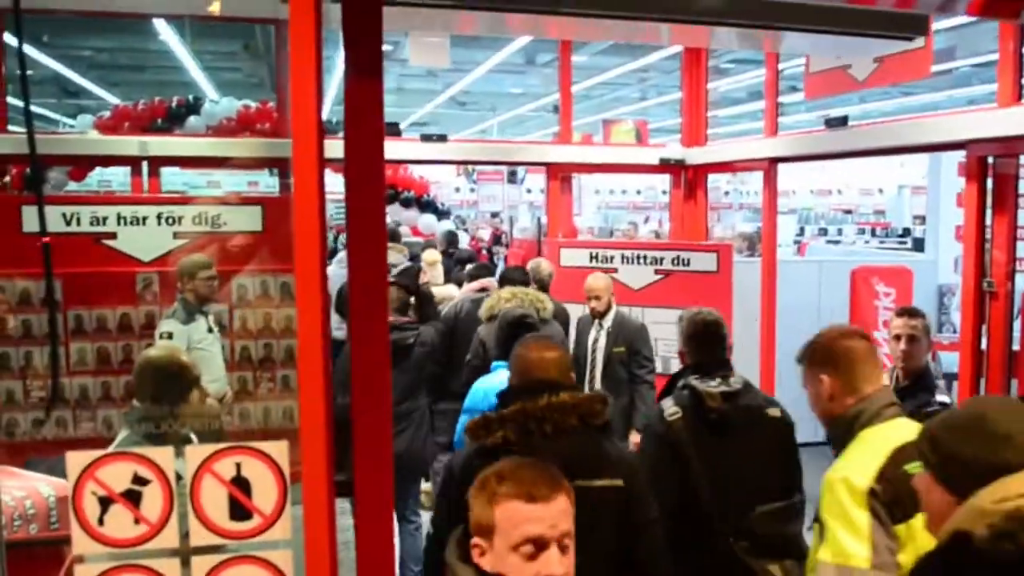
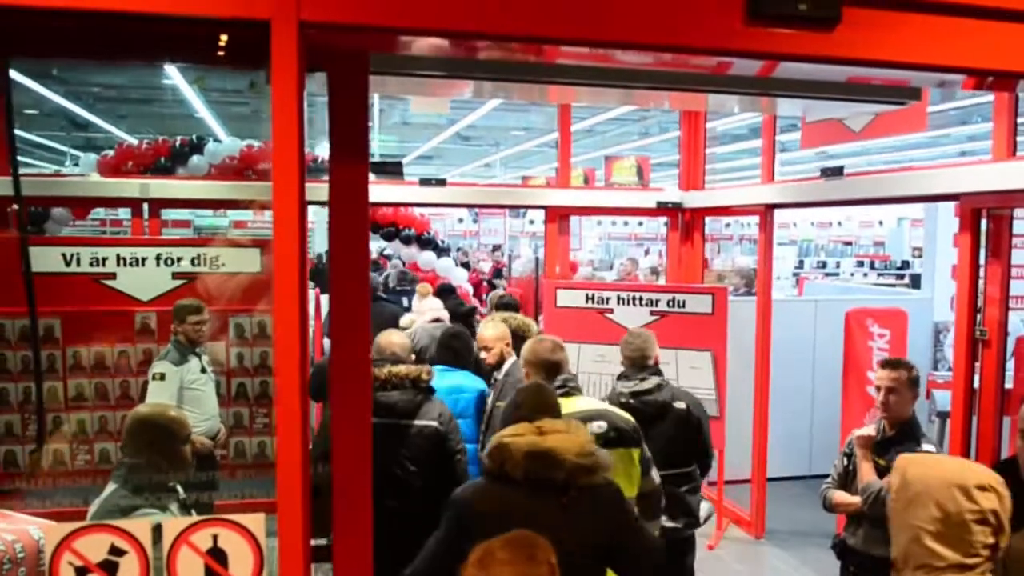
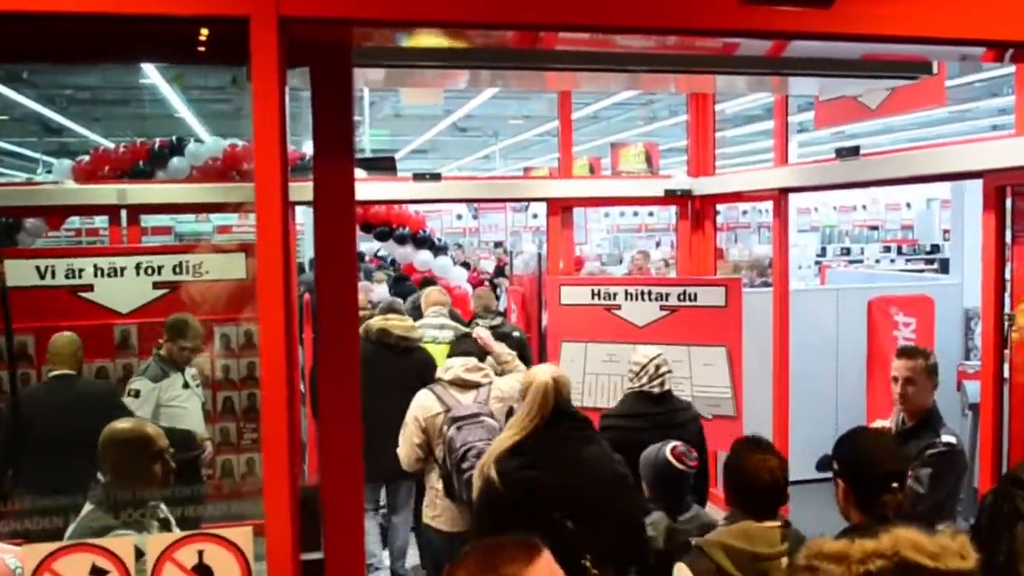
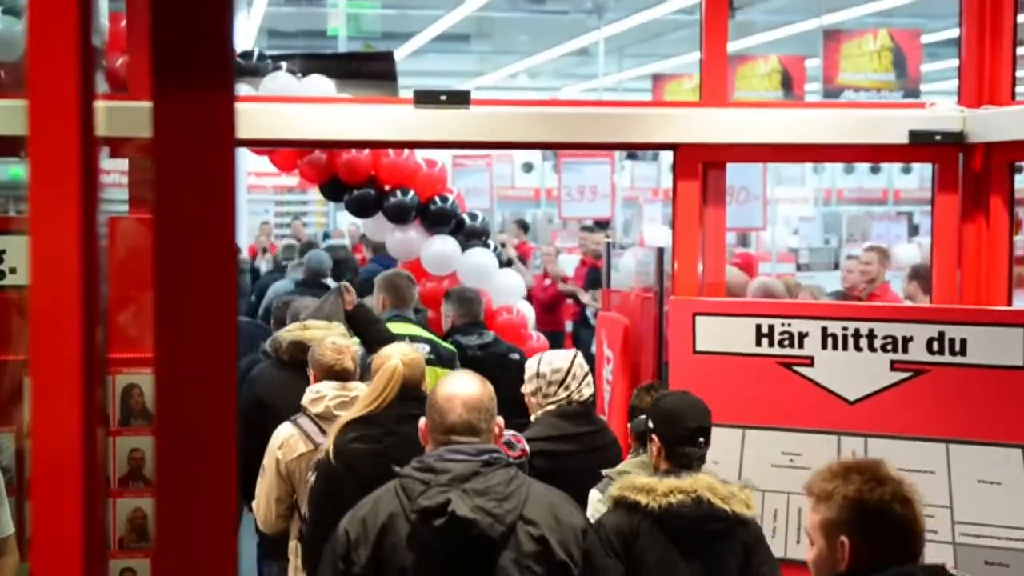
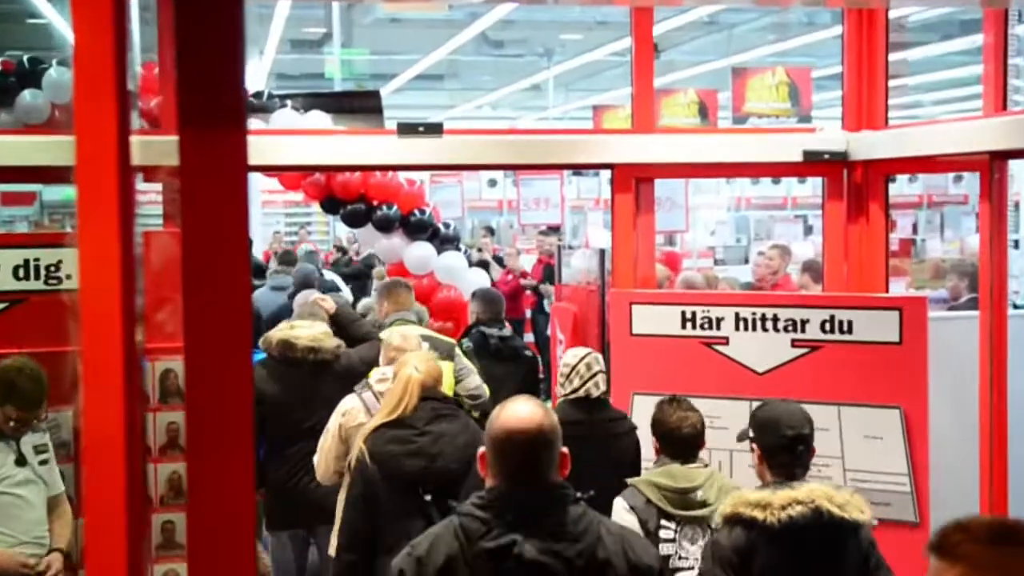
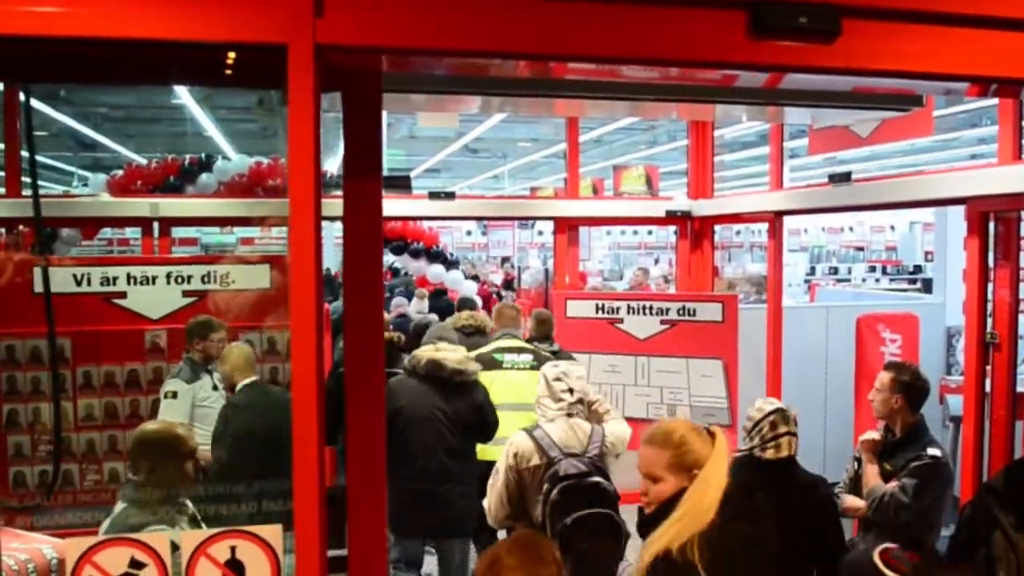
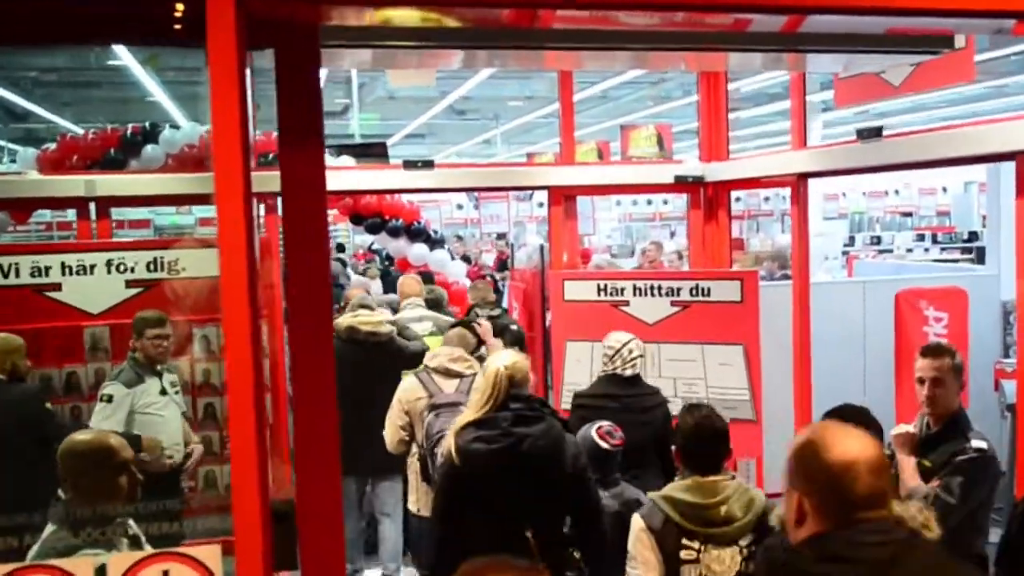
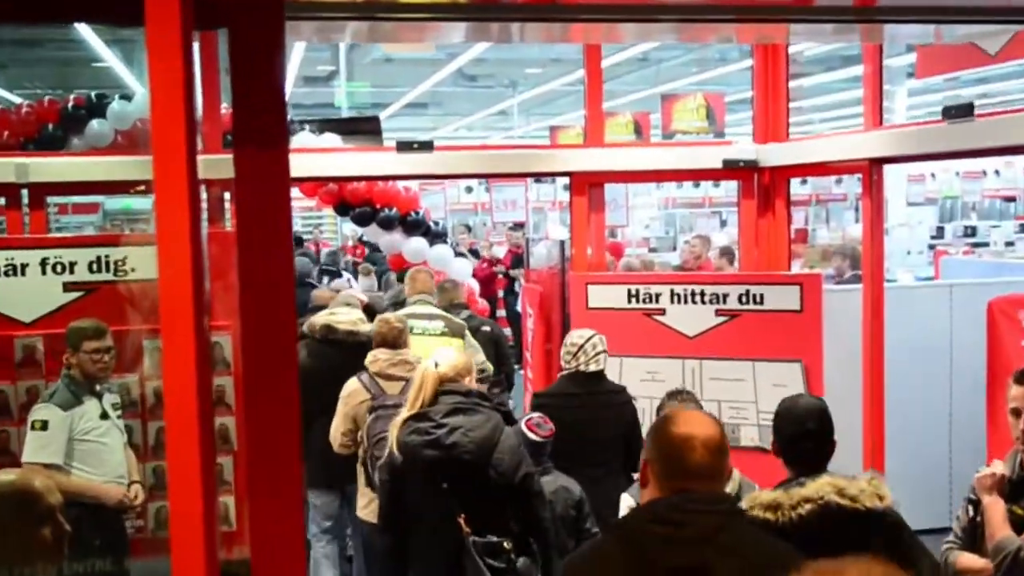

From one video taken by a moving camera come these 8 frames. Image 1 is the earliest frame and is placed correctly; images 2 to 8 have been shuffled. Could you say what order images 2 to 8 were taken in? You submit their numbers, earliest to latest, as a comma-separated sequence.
2, 6, 3, 7, 8, 5, 4
